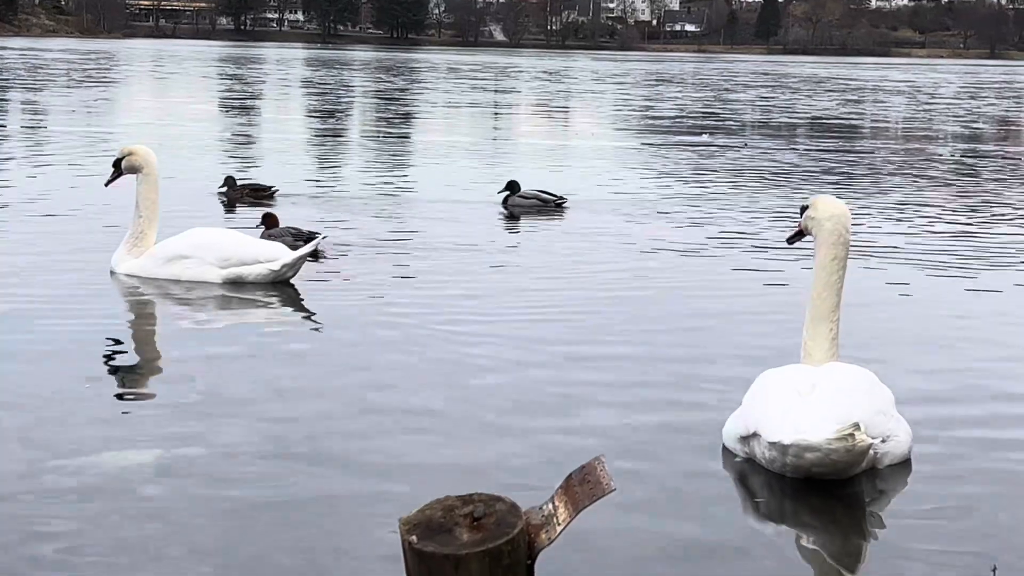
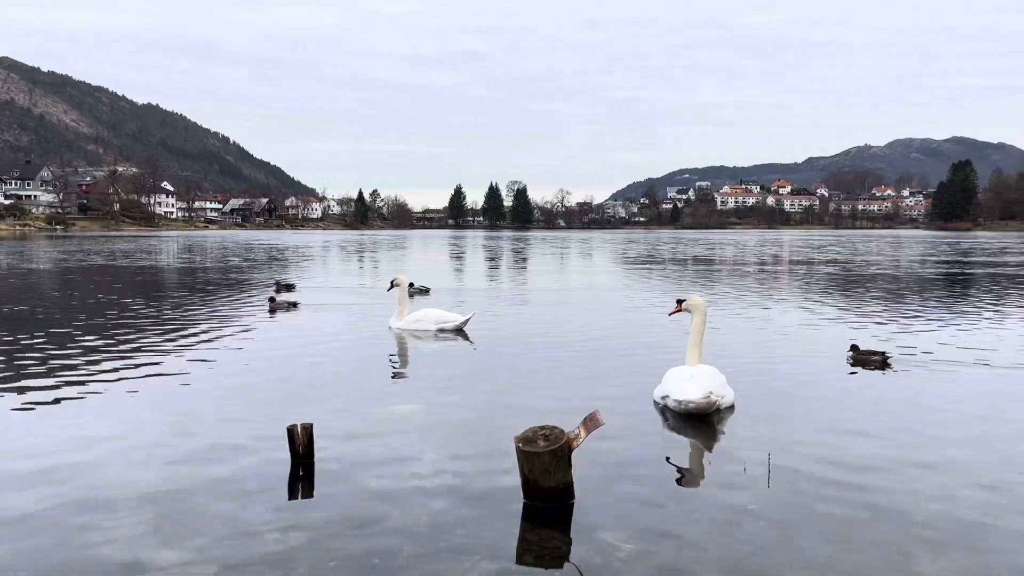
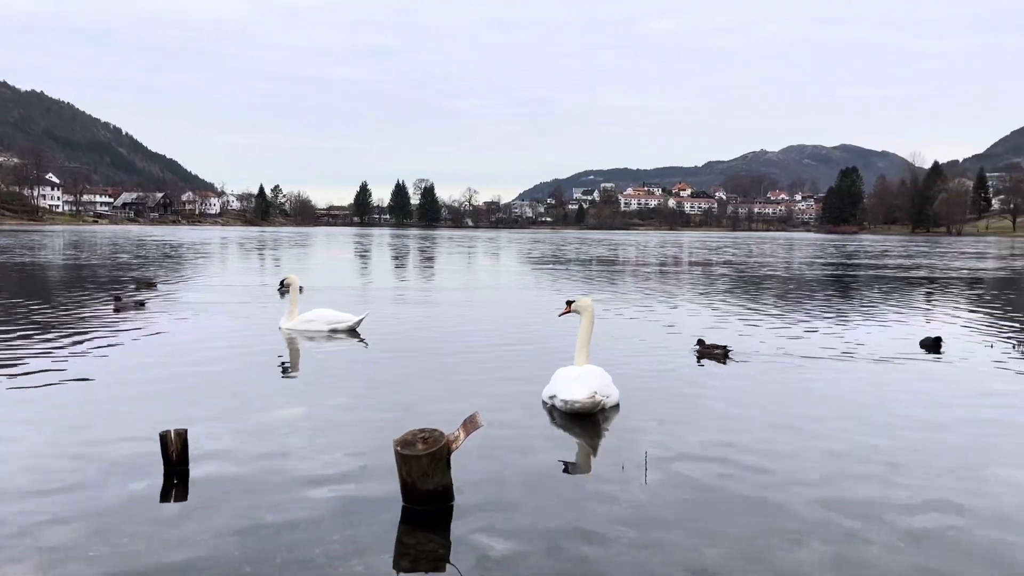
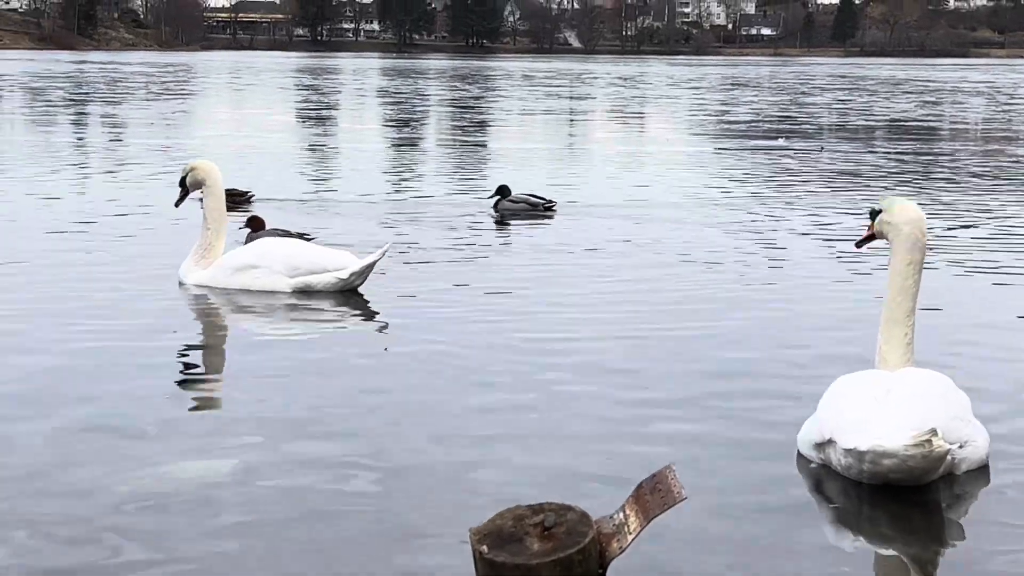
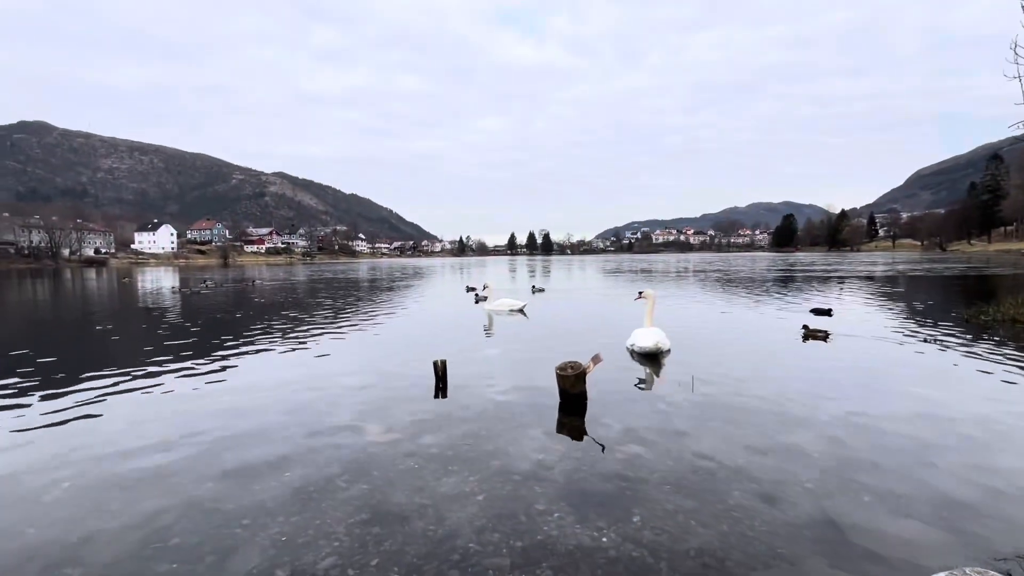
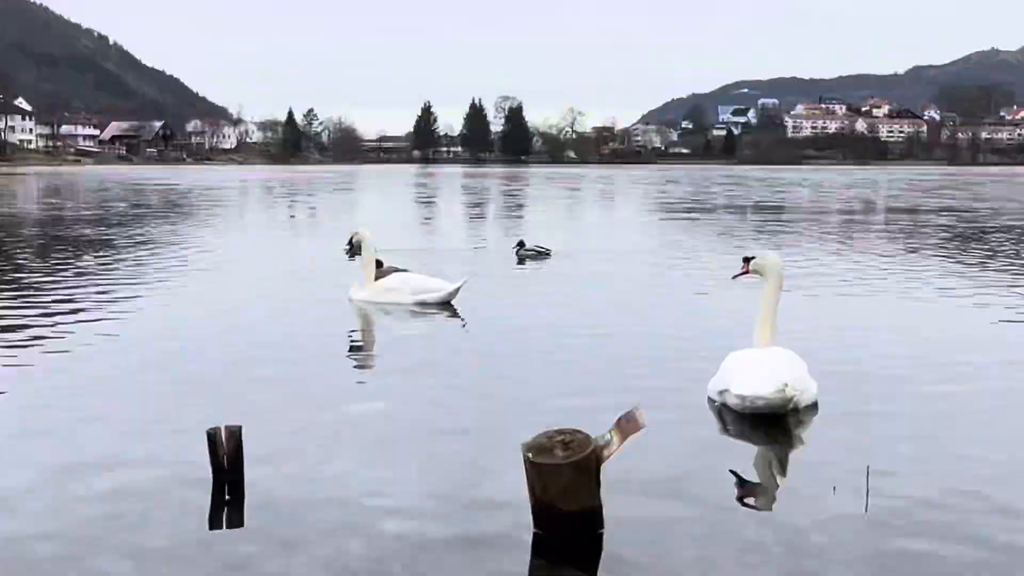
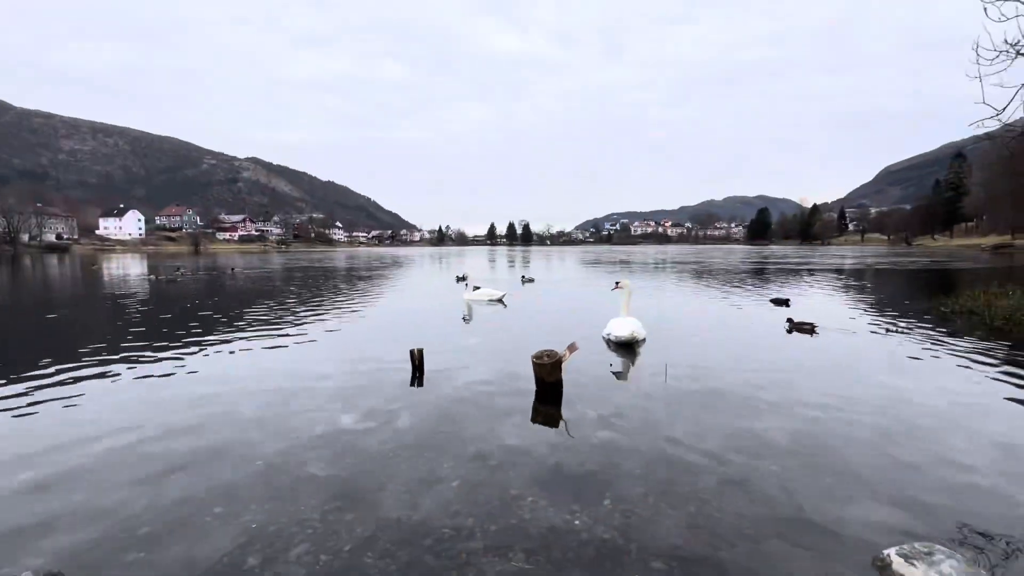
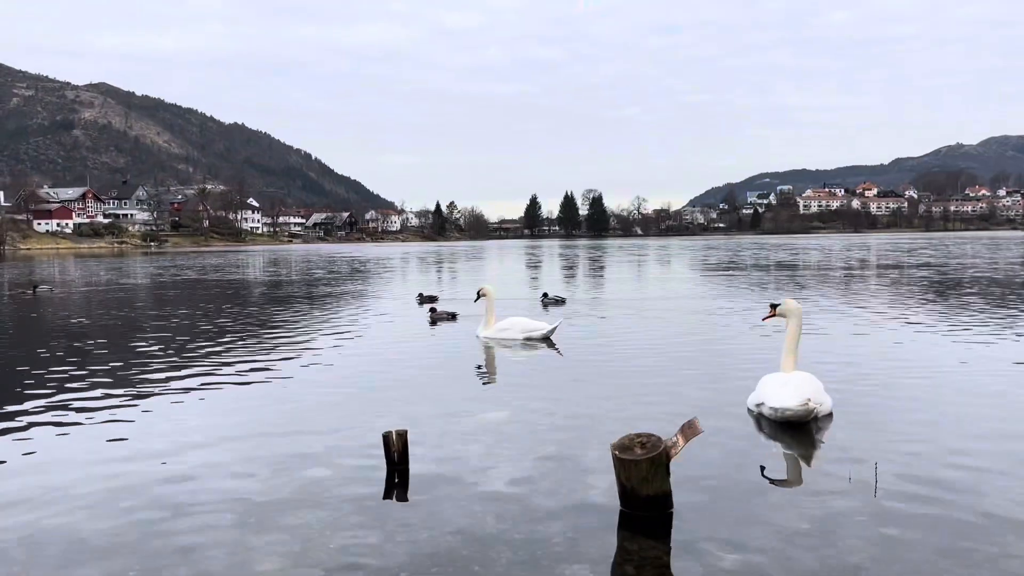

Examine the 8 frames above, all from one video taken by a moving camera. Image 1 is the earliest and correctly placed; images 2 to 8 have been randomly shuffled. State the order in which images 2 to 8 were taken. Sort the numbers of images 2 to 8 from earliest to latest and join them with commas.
4, 6, 7, 5, 8, 2, 3
